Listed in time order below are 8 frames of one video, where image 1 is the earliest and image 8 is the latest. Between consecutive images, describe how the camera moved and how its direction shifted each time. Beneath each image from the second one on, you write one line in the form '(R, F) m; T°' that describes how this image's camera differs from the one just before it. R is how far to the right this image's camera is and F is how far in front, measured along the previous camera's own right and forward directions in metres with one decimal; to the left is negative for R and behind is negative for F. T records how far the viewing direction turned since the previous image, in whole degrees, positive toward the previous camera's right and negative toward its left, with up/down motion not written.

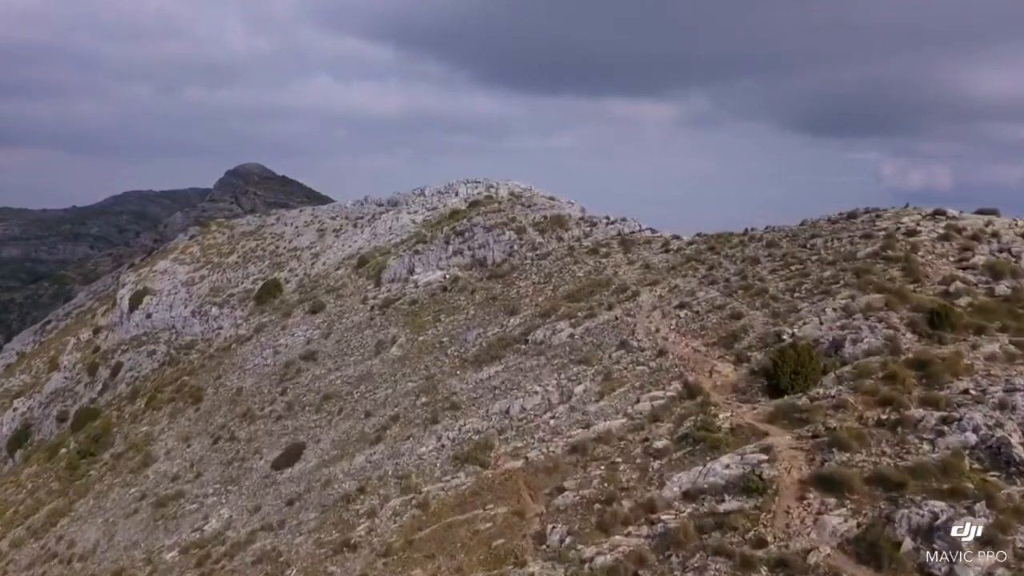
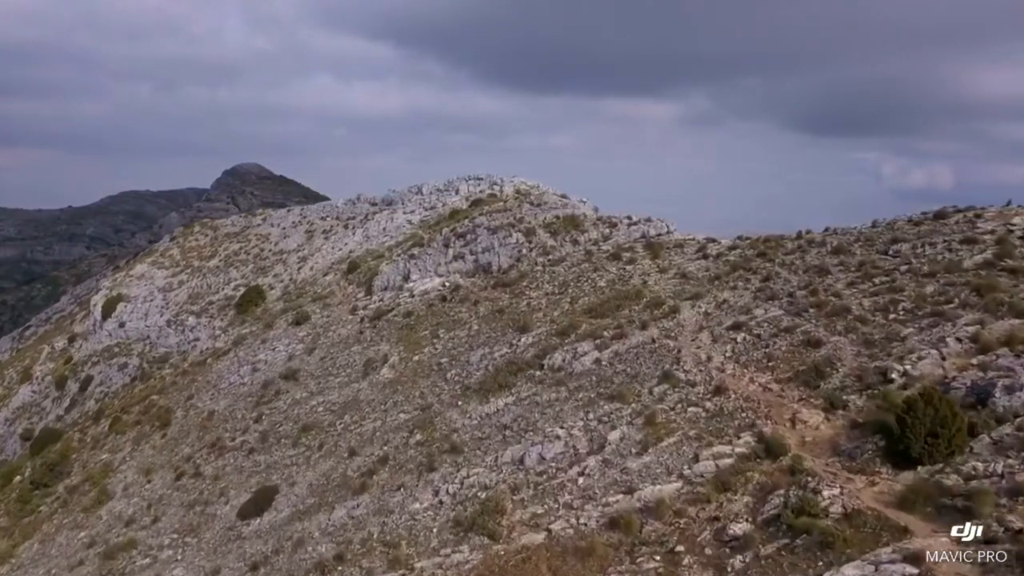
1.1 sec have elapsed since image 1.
(-0.4, +6.1) m; 0°
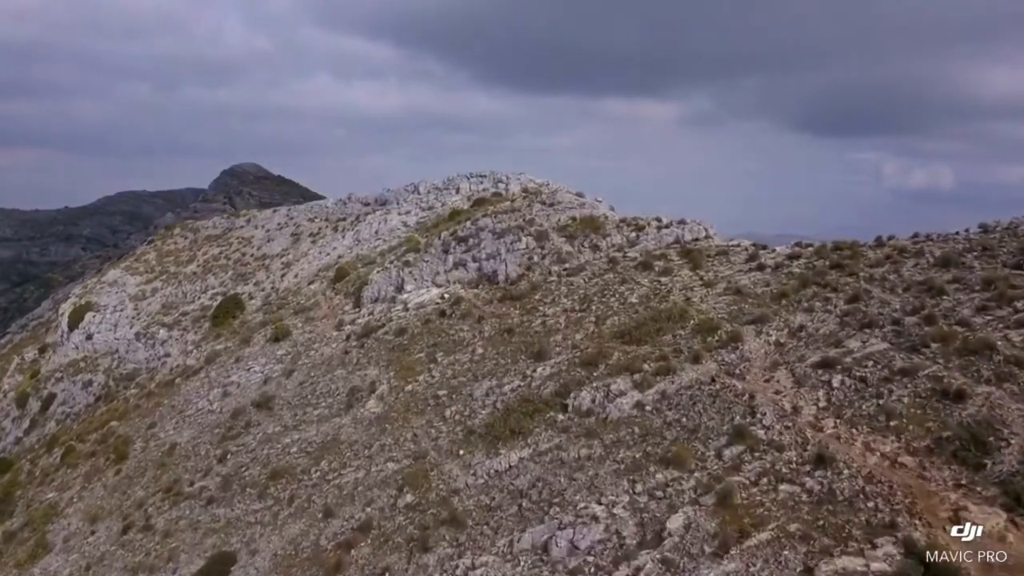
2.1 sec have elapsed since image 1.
(-0.4, +6.3) m; 0°
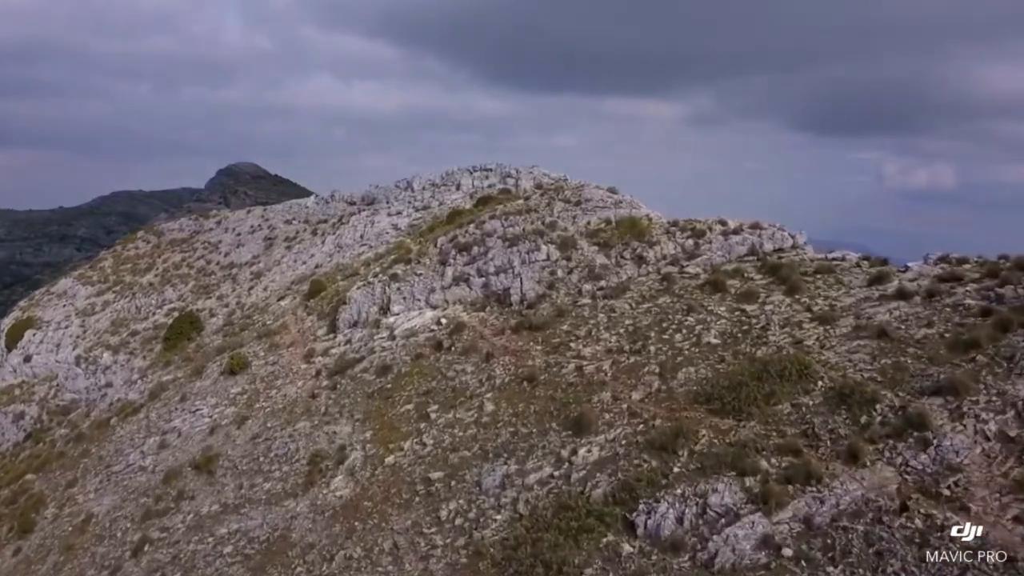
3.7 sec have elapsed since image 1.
(-0.5, +9.1) m; 0°
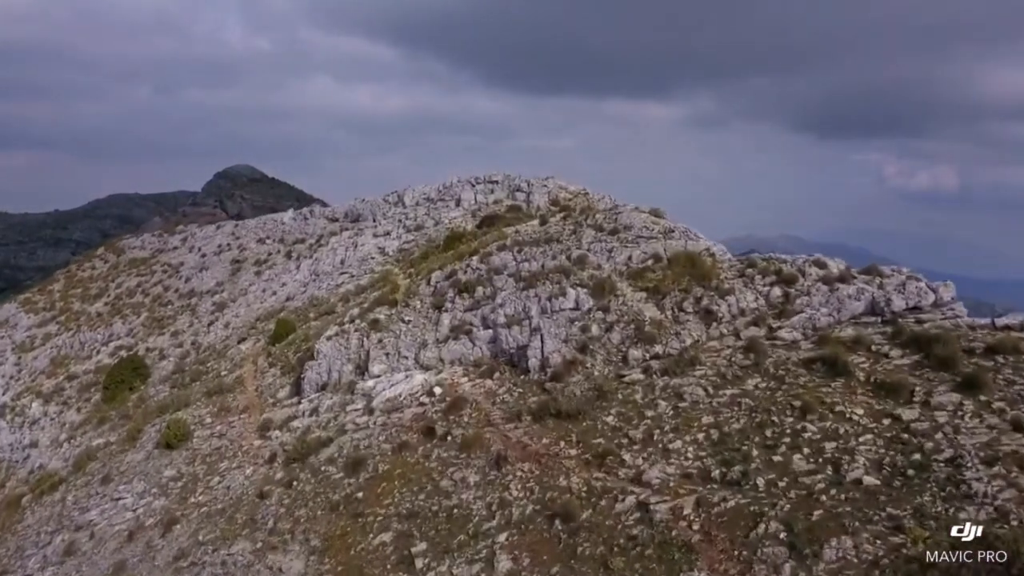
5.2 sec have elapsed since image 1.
(-0.4, +7.9) m; 0°
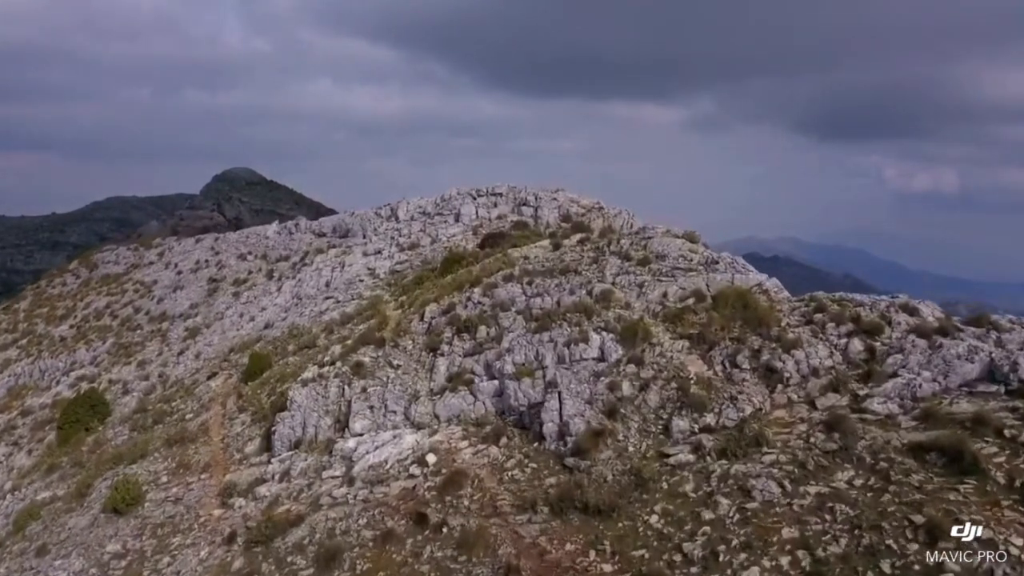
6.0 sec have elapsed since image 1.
(-0.2, +4.3) m; 0°
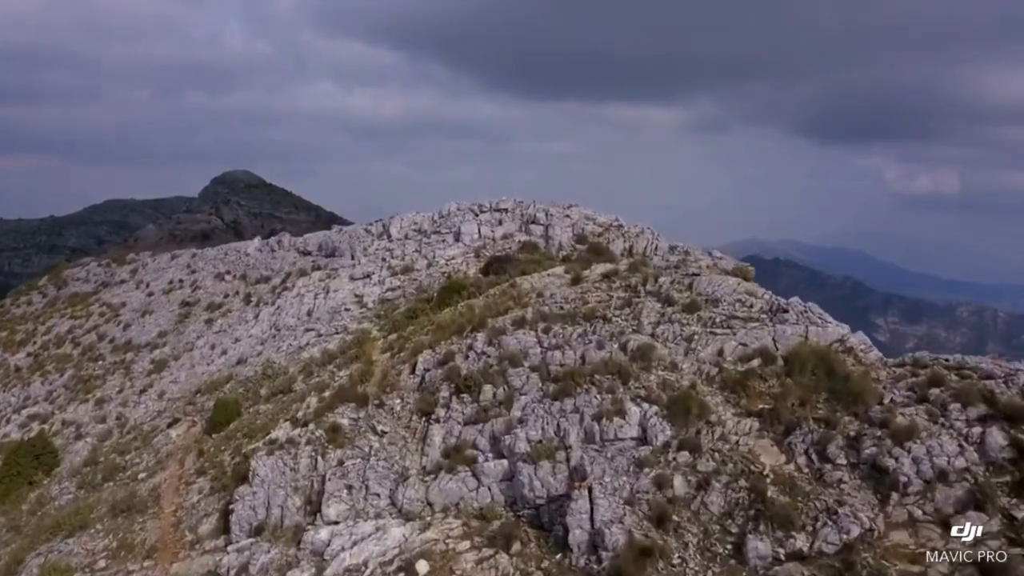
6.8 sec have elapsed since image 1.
(-0.2, +4.3) m; 0°
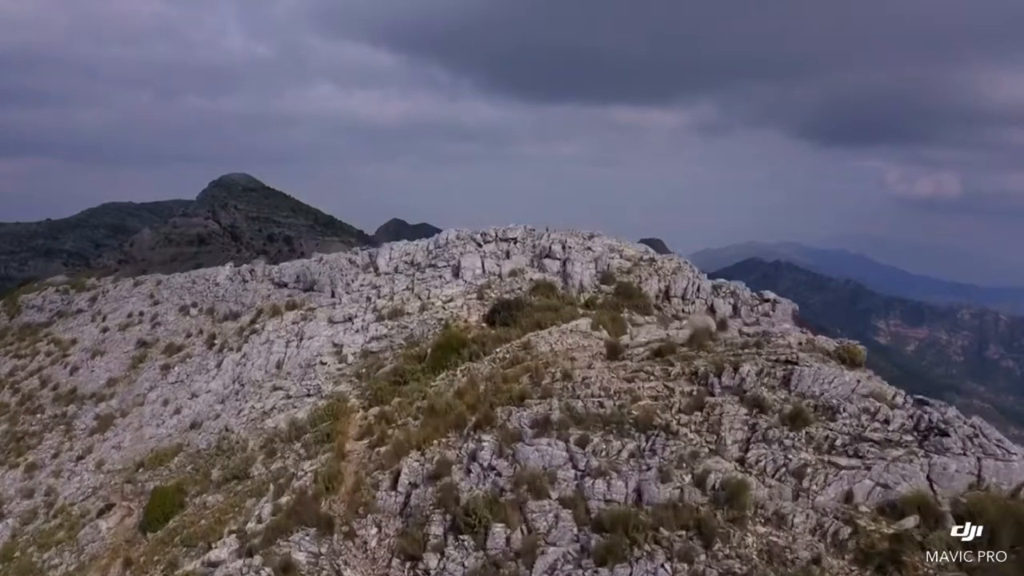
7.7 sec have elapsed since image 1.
(-0.3, +5.3) m; 0°
